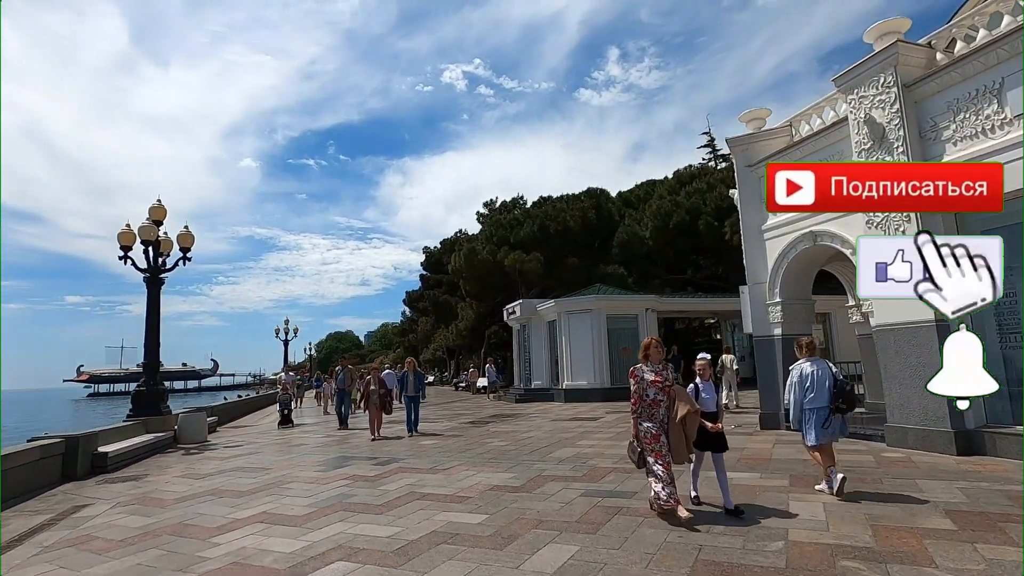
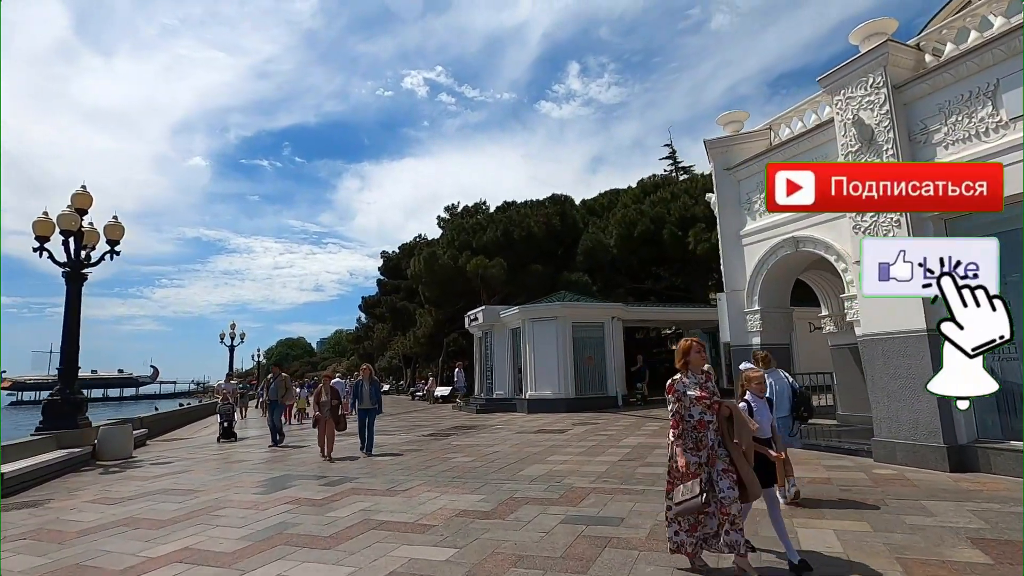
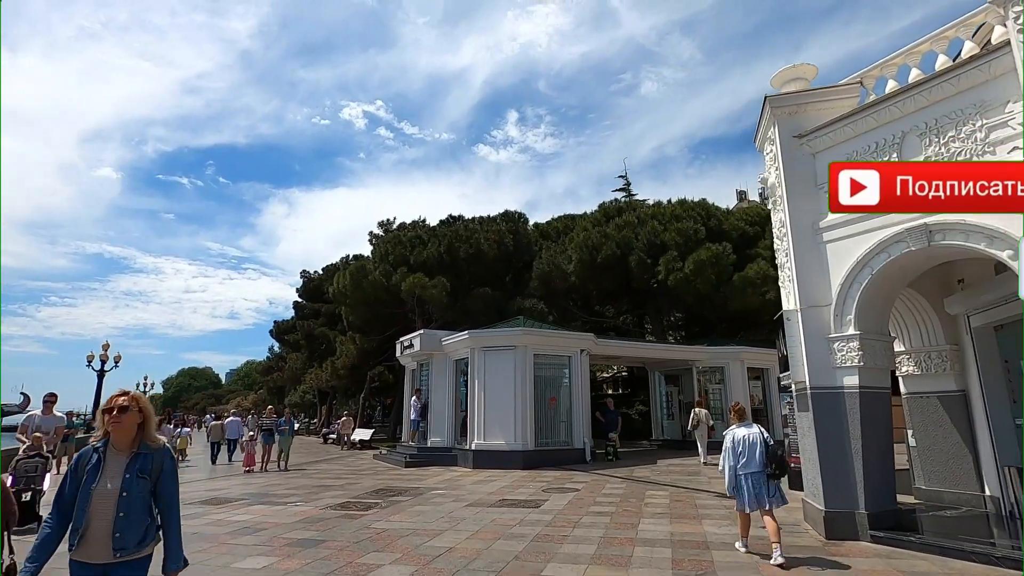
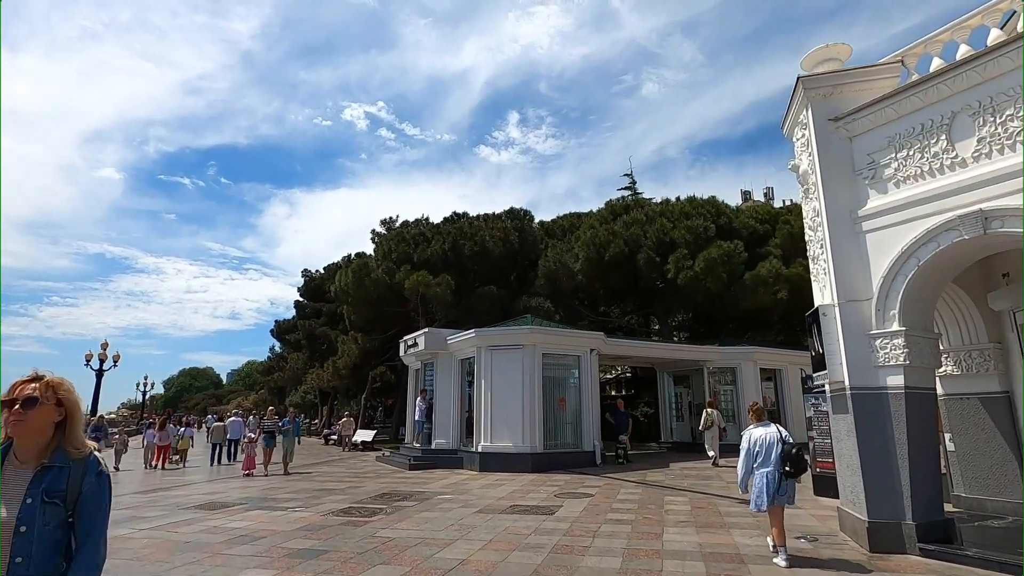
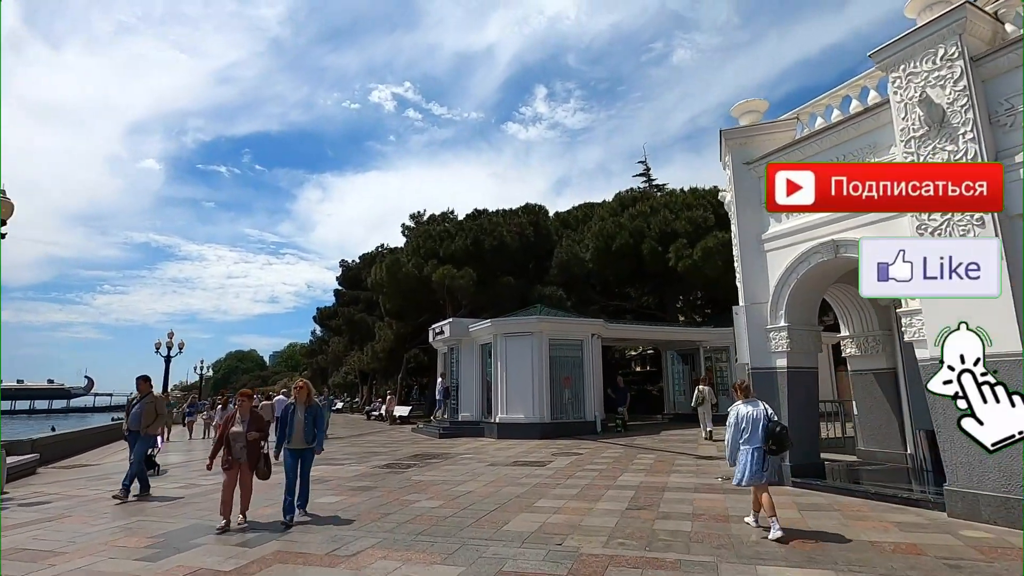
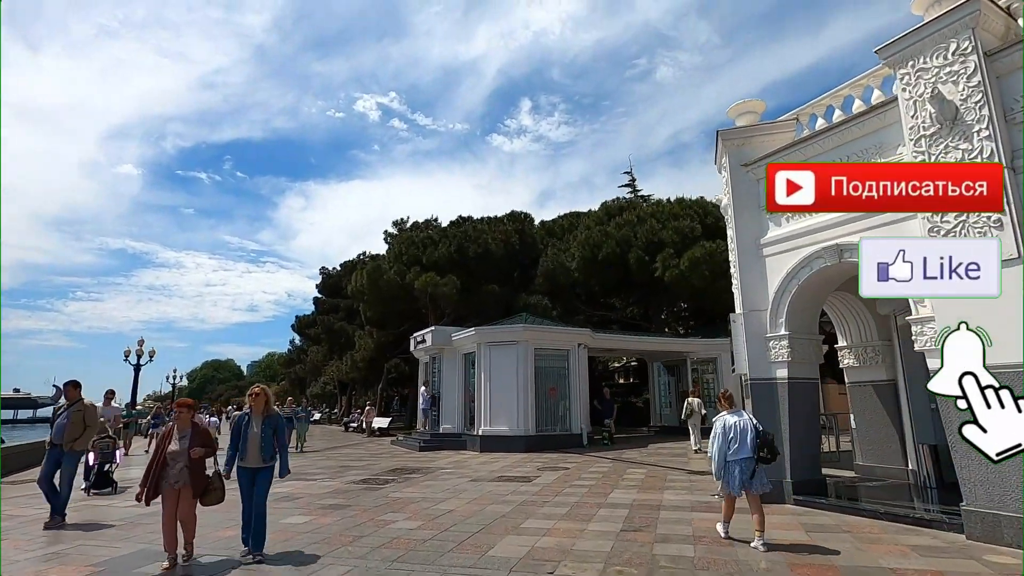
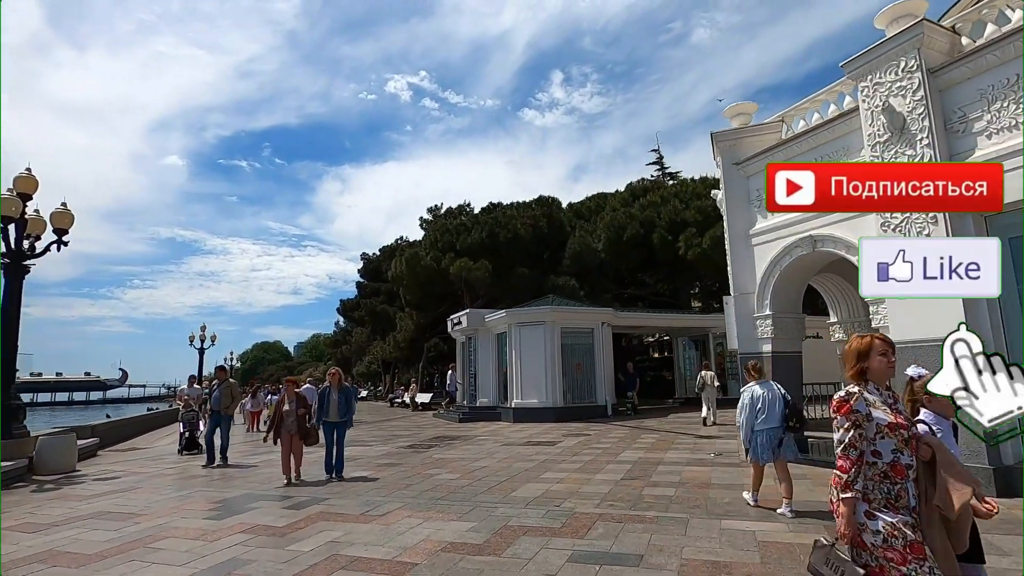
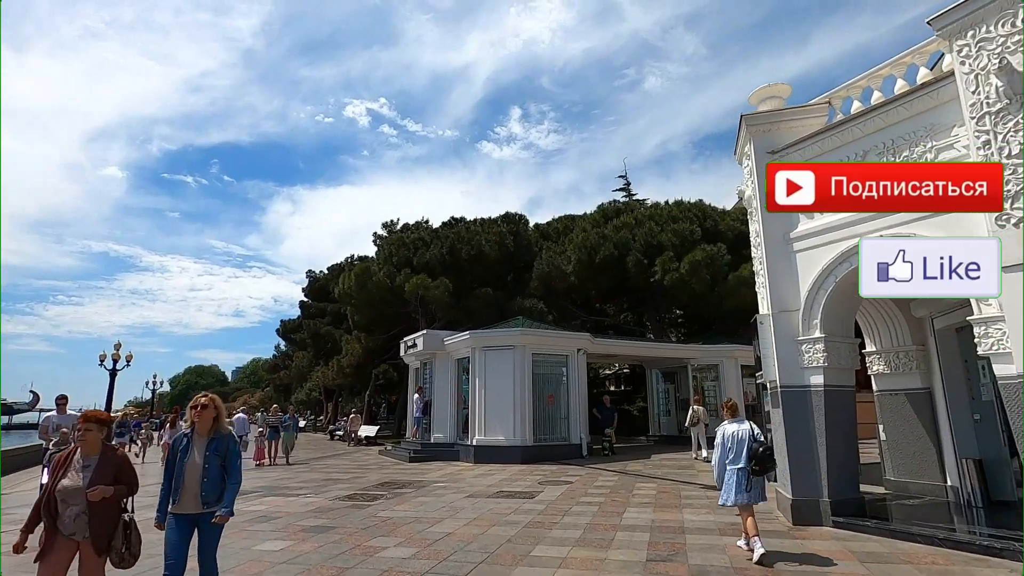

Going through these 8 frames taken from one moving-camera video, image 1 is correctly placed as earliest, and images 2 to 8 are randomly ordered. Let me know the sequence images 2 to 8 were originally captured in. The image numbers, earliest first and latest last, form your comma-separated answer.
2, 7, 5, 6, 8, 3, 4
